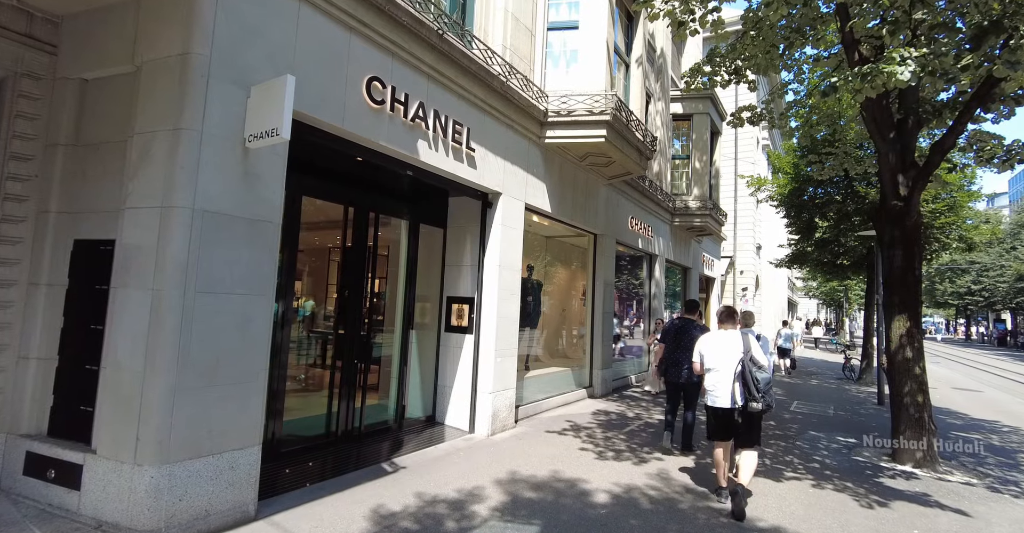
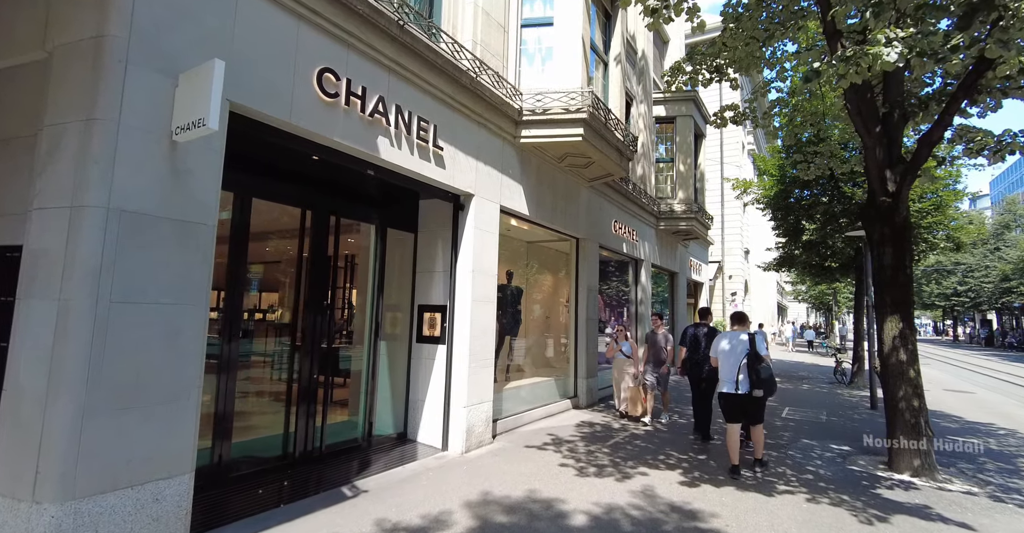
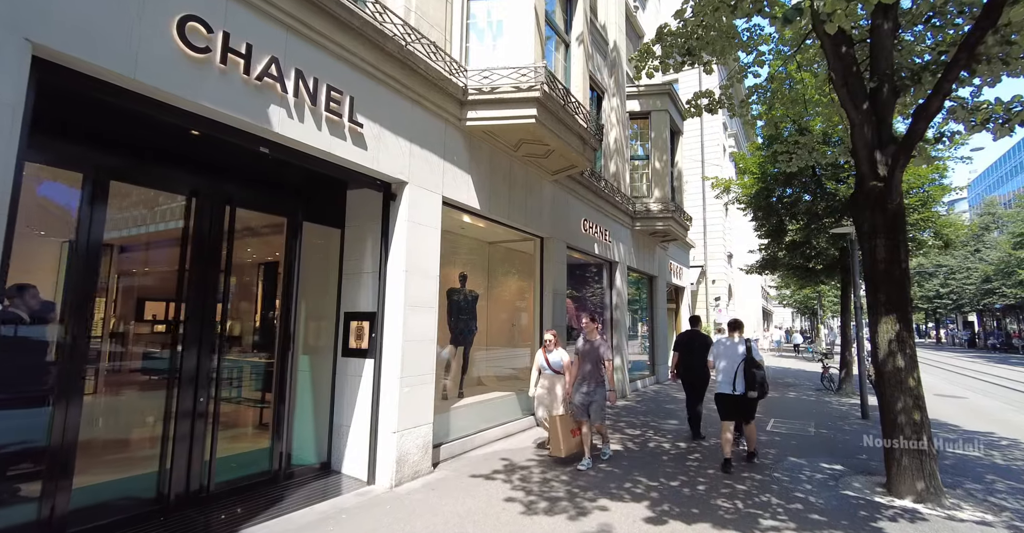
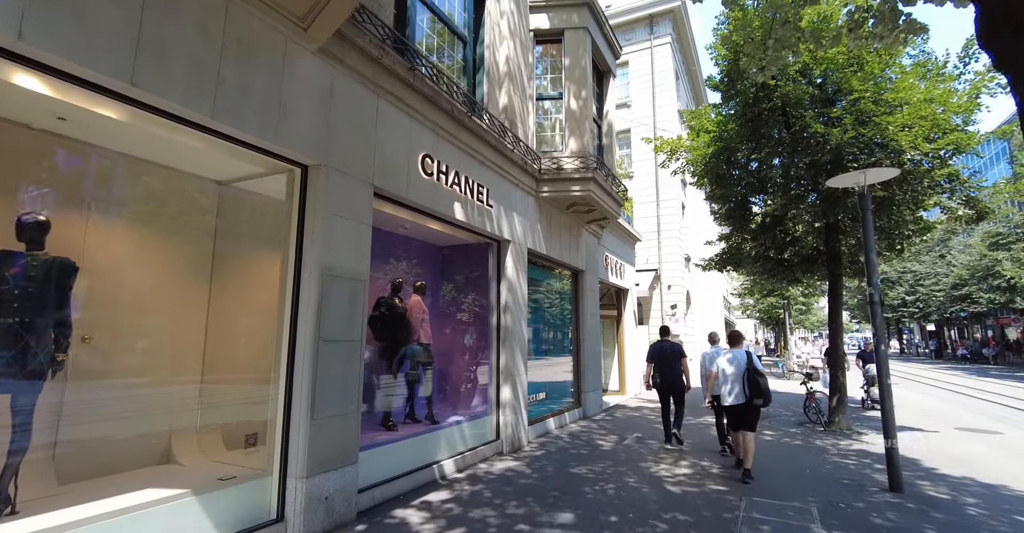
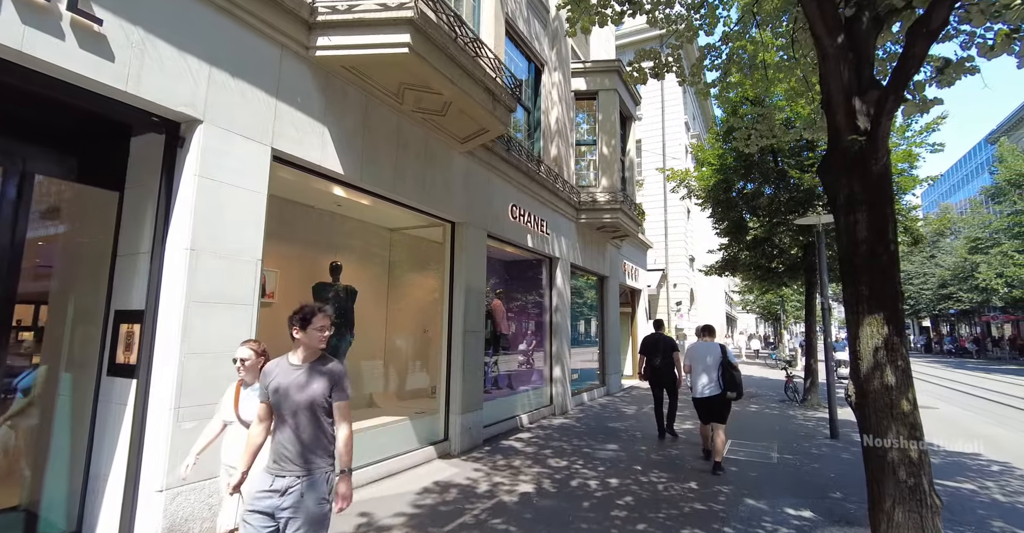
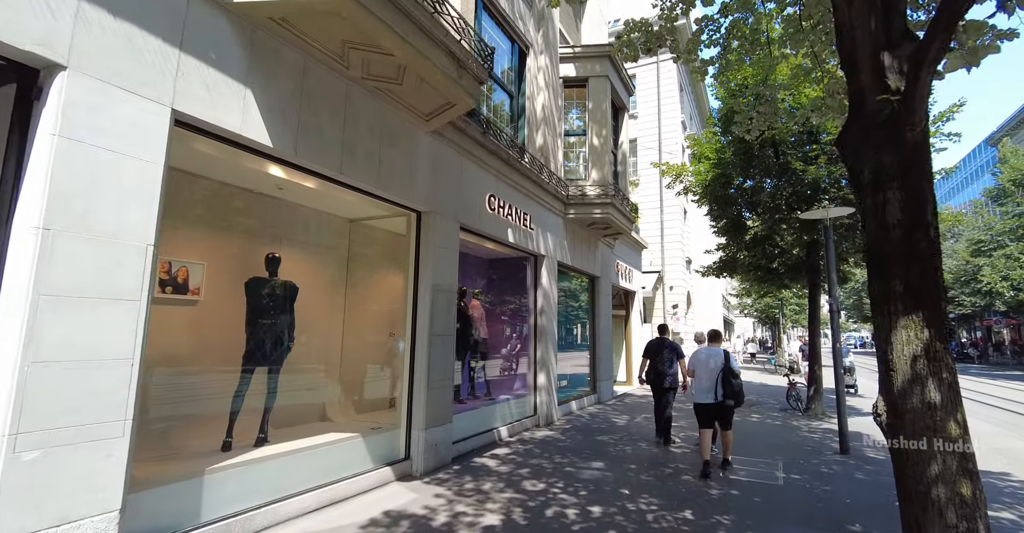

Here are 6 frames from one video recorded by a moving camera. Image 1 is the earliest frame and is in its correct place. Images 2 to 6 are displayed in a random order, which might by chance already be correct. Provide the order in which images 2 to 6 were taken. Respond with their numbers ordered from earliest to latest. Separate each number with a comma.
2, 3, 5, 6, 4
